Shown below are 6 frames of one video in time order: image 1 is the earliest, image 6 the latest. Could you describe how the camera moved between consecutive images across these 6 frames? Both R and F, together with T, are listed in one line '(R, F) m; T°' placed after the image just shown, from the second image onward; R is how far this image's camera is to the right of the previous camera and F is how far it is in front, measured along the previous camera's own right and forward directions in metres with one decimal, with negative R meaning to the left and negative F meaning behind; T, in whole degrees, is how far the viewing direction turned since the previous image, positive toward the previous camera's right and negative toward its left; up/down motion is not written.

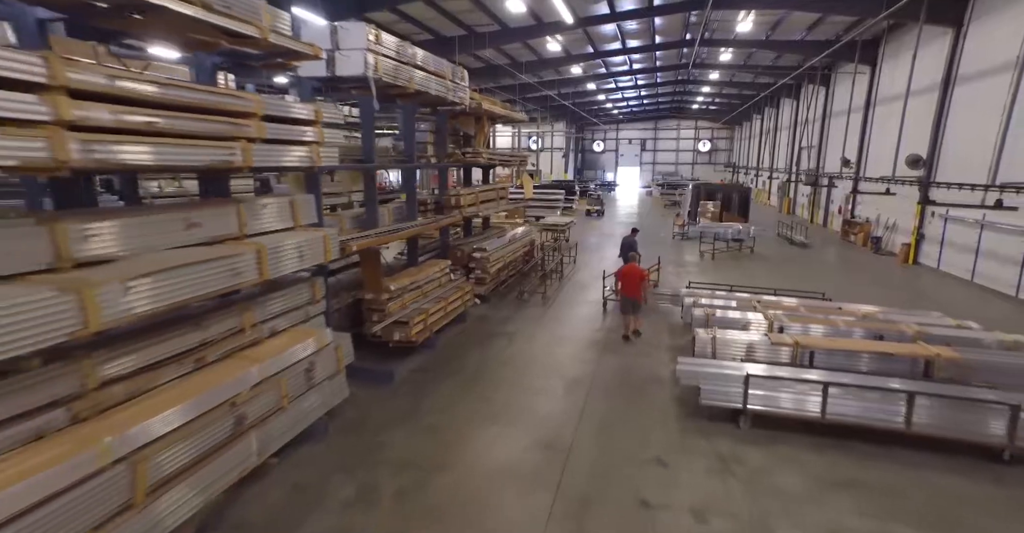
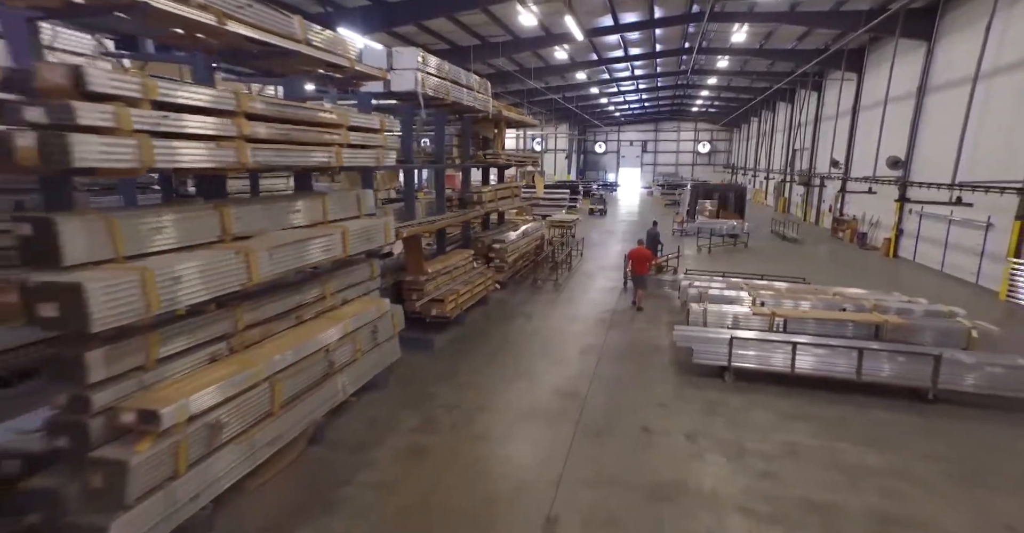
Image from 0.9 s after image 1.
(-0.3, -1.0) m; 0°
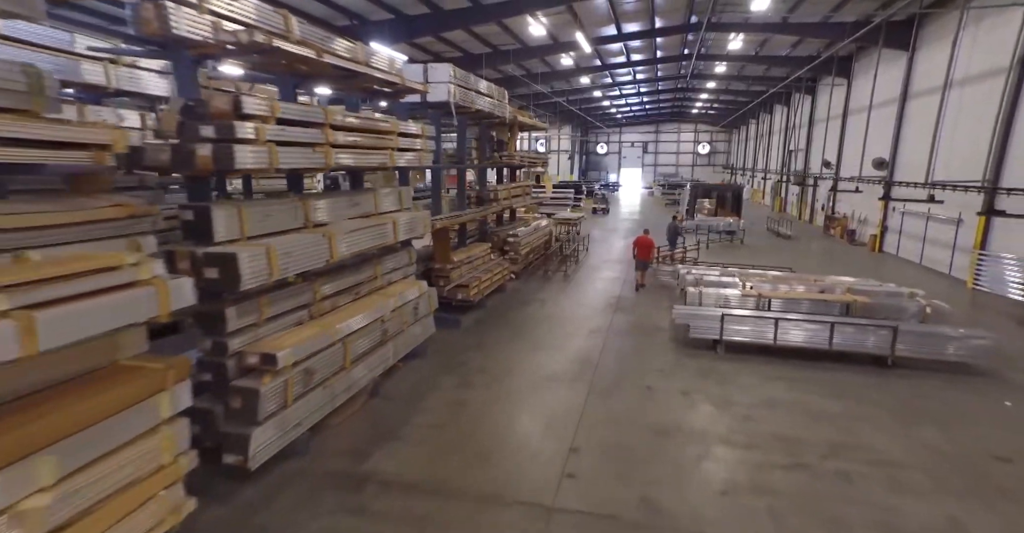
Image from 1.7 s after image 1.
(-0.3, -0.9) m; 0°
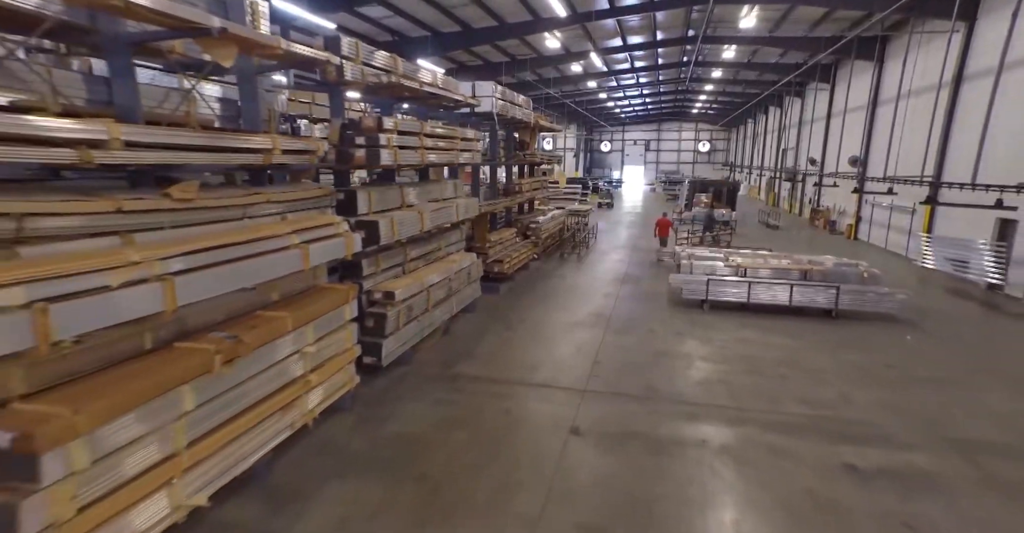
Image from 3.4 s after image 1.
(-0.5, -1.7) m; 0°
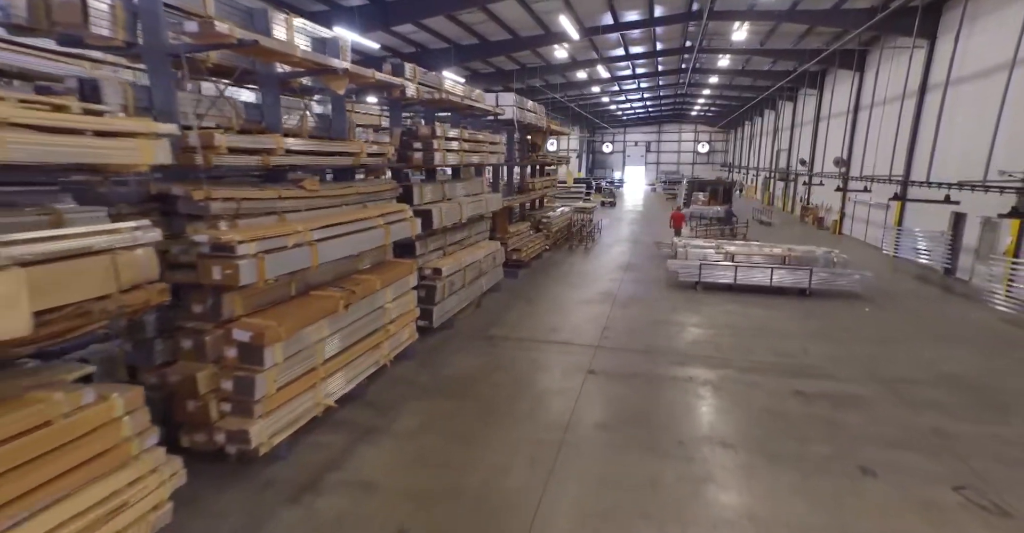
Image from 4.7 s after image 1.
(-0.3, -1.2) m; 0°
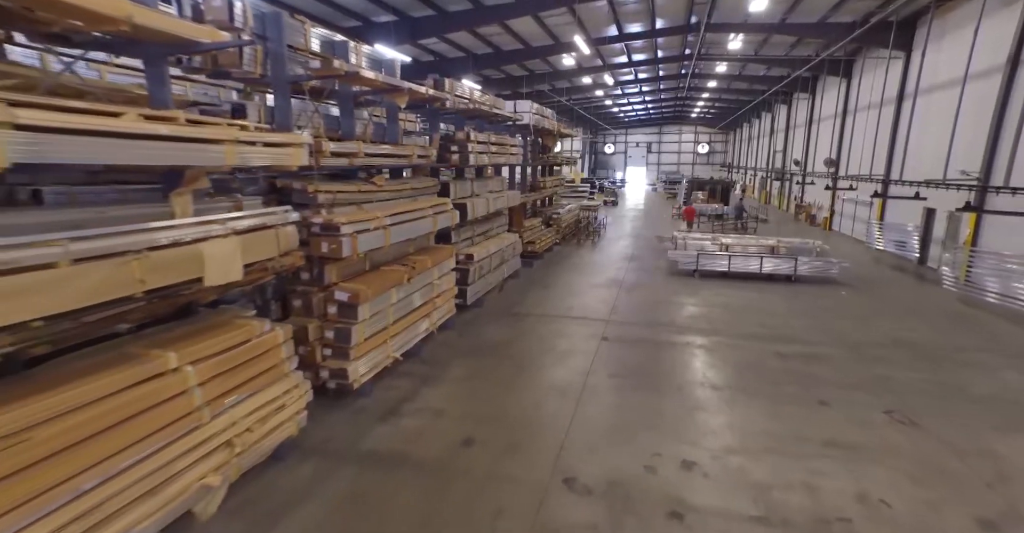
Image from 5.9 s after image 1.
(-0.3, -1.0) m; 0°
